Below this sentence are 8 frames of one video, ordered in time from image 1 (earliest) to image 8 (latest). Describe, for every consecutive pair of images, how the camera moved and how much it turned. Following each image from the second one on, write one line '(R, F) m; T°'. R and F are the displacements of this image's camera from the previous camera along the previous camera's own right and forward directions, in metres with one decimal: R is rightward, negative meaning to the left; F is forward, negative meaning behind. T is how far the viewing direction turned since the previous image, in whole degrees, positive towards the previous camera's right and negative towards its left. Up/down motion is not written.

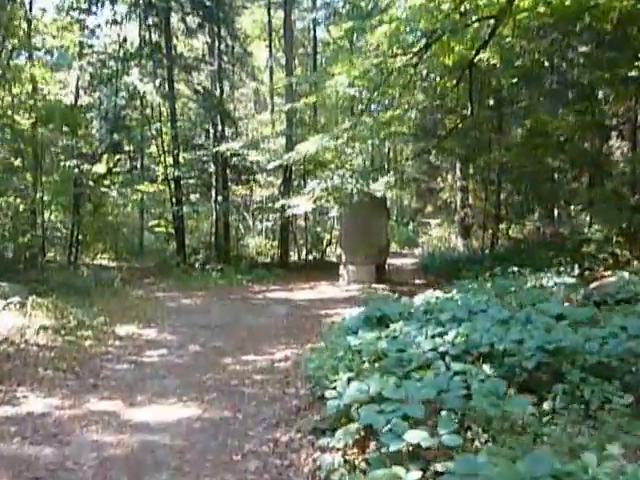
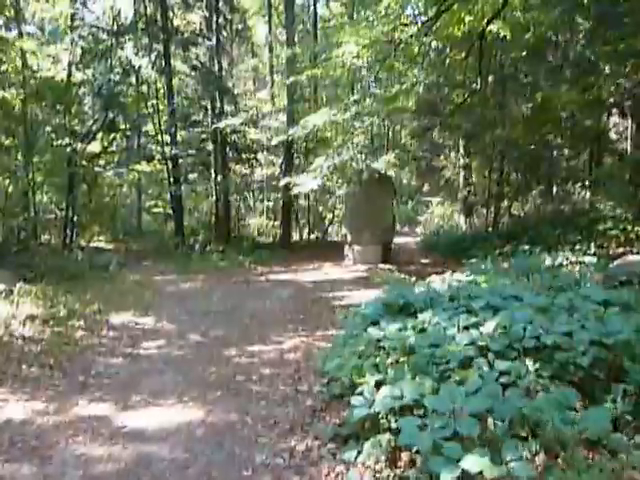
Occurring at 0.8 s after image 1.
(-0.1, +0.6) m; 0°
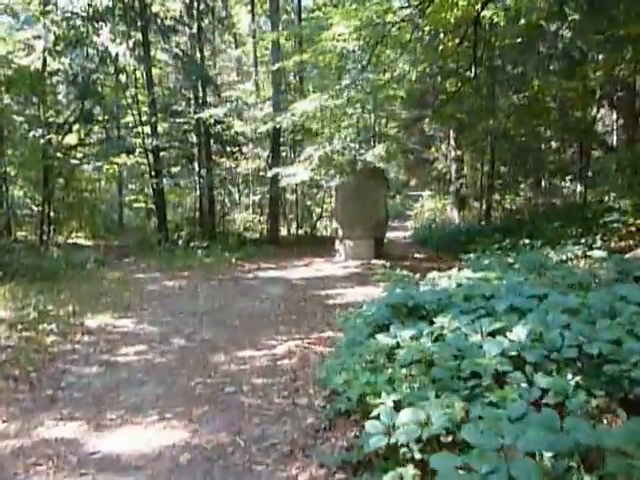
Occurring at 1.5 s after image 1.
(-0.1, +0.5) m; +1°
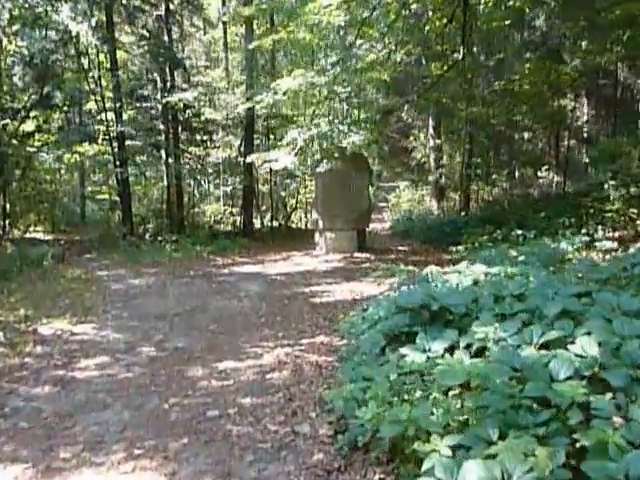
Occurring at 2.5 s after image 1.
(-0.2, +0.8) m; +3°
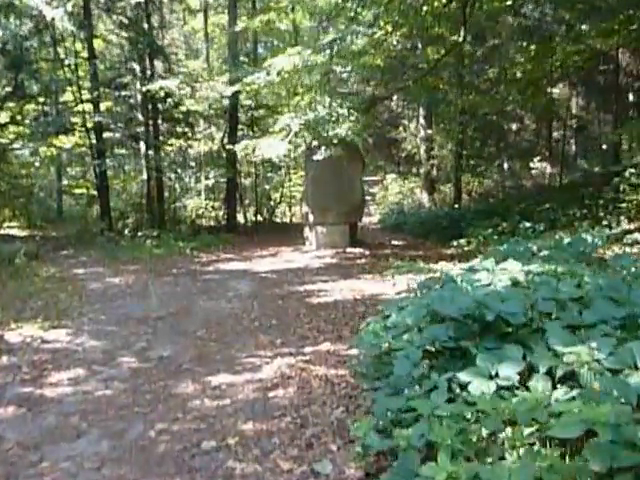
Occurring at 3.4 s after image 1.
(-0.2, +0.6) m; +2°
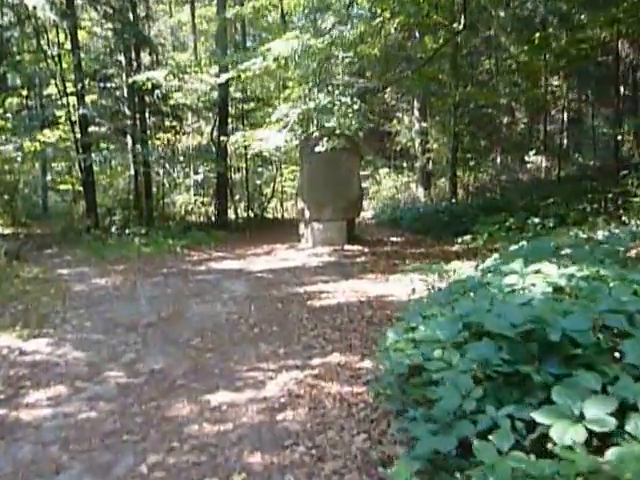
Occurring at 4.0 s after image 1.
(-0.1, +0.5) m; +1°
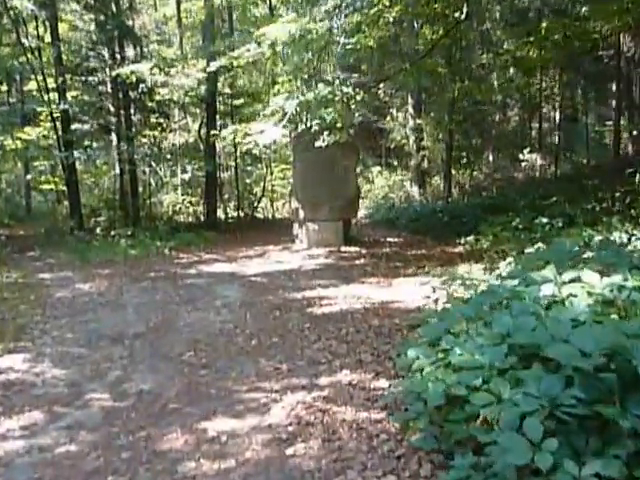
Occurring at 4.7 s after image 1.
(-0.1, +0.4) m; +1°
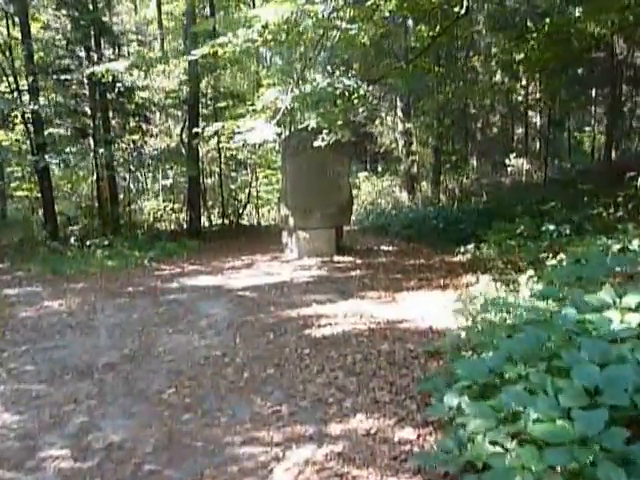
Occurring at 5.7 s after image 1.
(-0.1, +0.7) m; +2°
